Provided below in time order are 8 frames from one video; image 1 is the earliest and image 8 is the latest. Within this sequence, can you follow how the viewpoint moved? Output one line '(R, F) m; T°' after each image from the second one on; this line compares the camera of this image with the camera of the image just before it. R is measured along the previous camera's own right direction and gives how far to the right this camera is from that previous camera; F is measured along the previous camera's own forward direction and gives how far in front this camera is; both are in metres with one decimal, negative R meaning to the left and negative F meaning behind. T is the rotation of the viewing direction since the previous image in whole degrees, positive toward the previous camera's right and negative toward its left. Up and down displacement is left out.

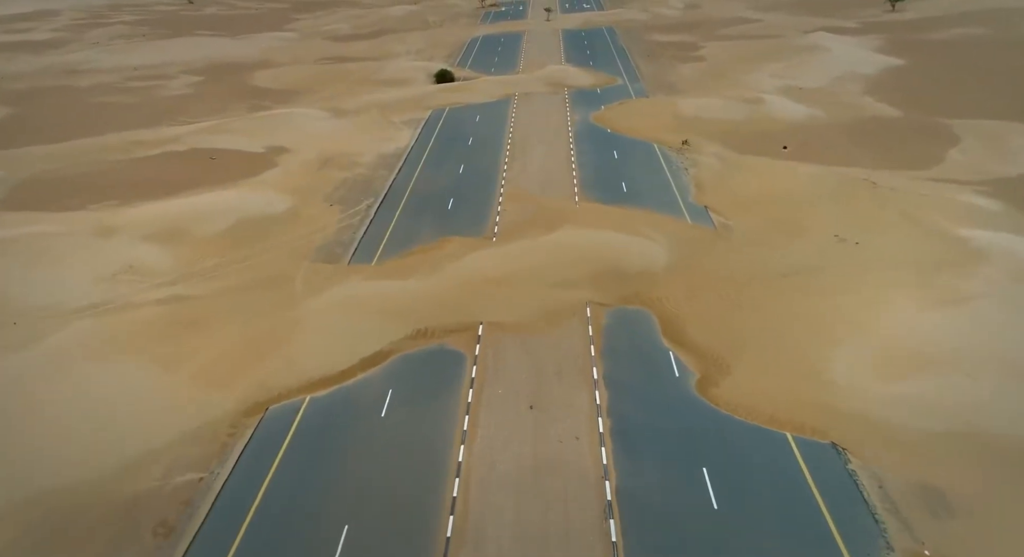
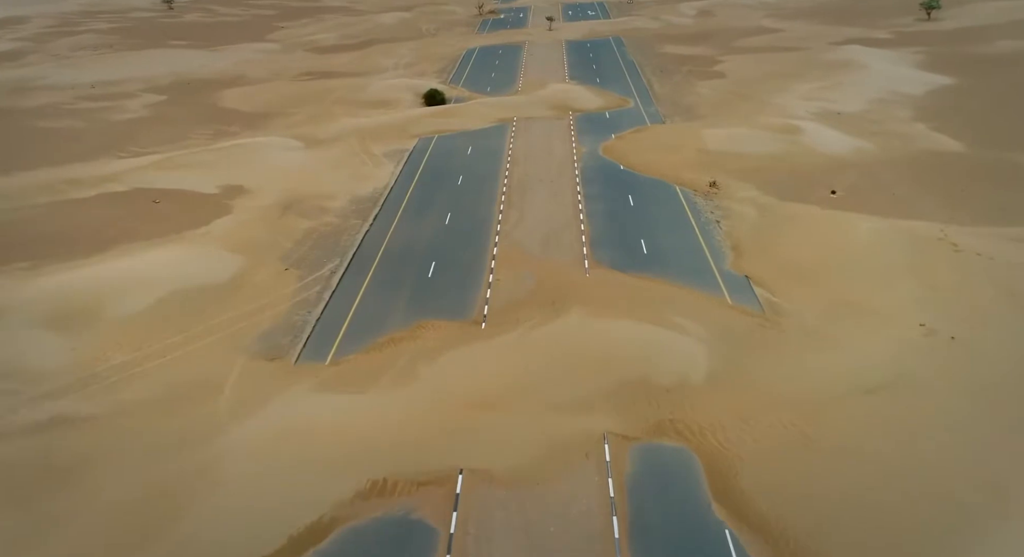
(+0.3, +6.3) m; 0°
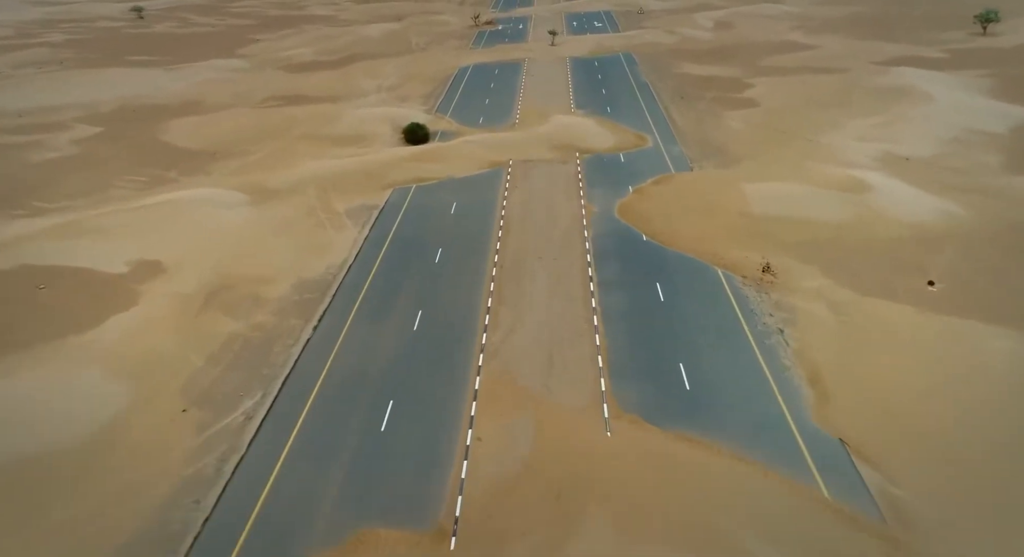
(+0.4, +8.2) m; 0°
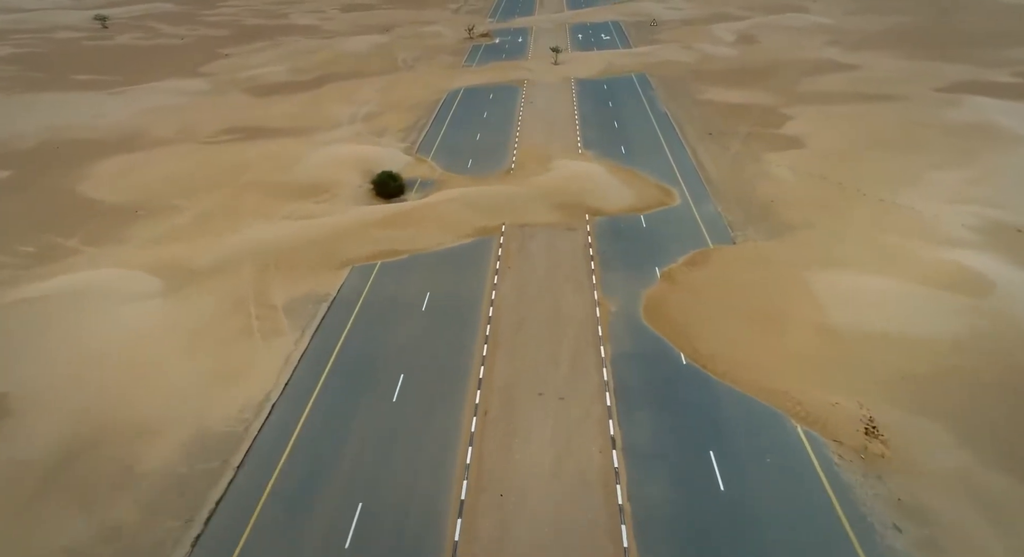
(+0.4, +8.4) m; 0°
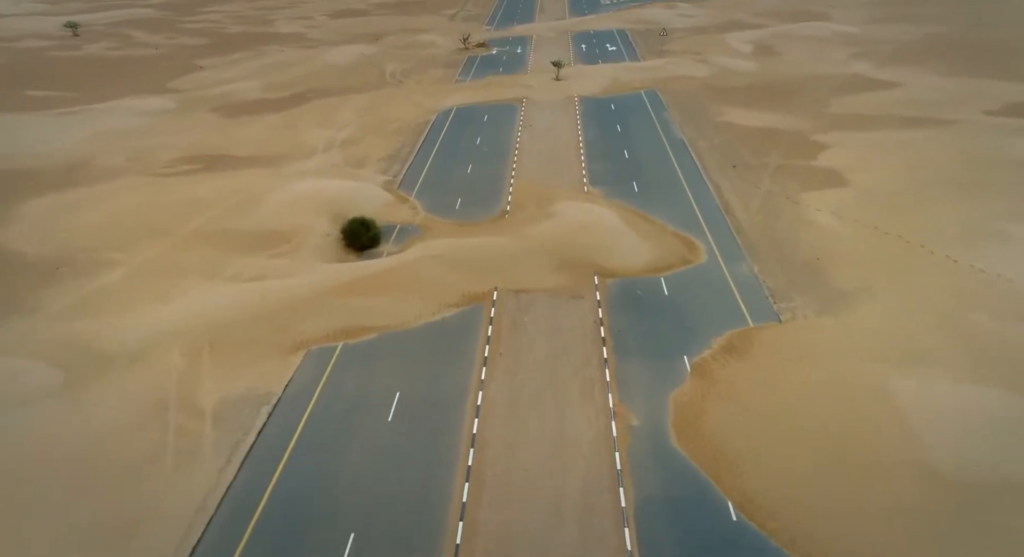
(+0.3, +5.6) m; 0°
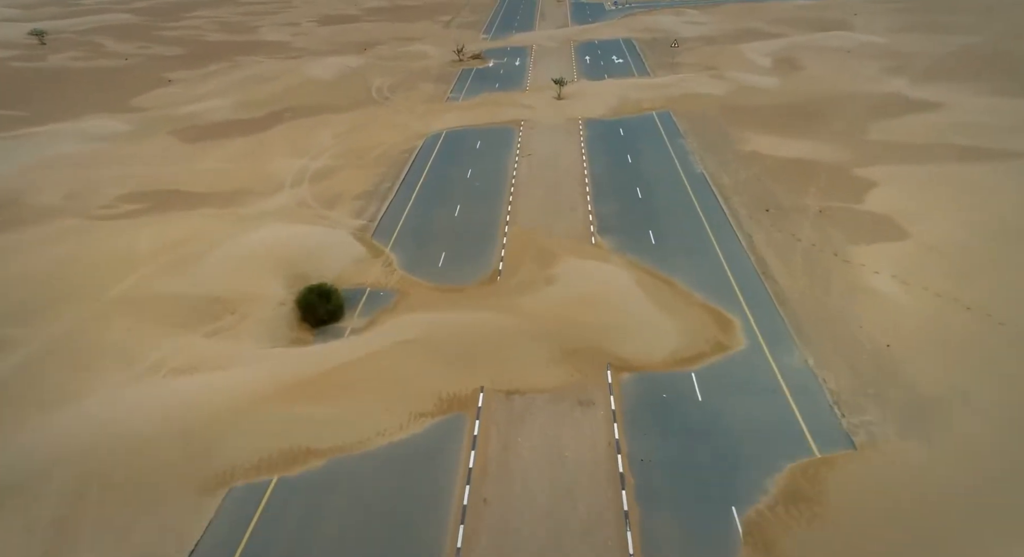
(+0.3, +5.6) m; 0°
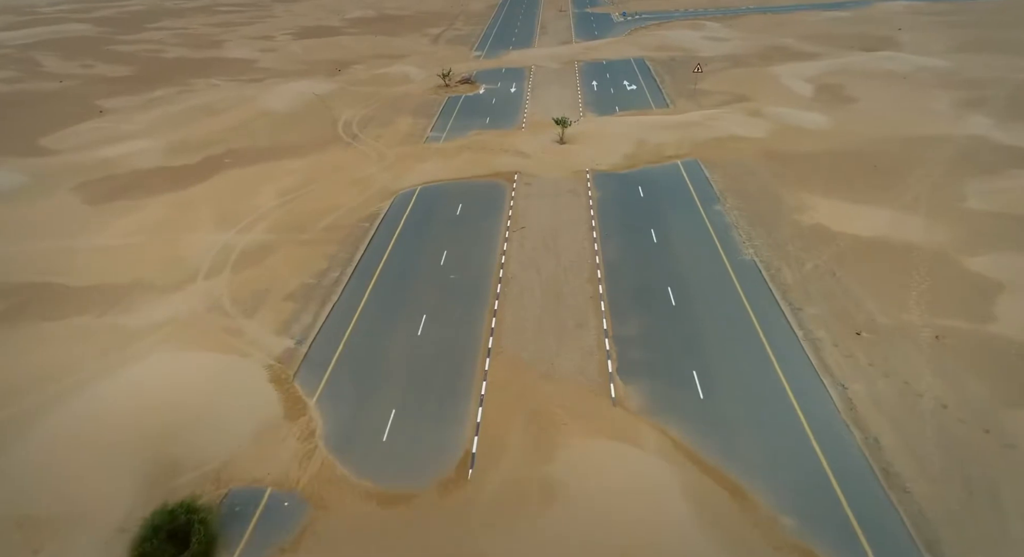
(+0.6, +9.6) m; 0°
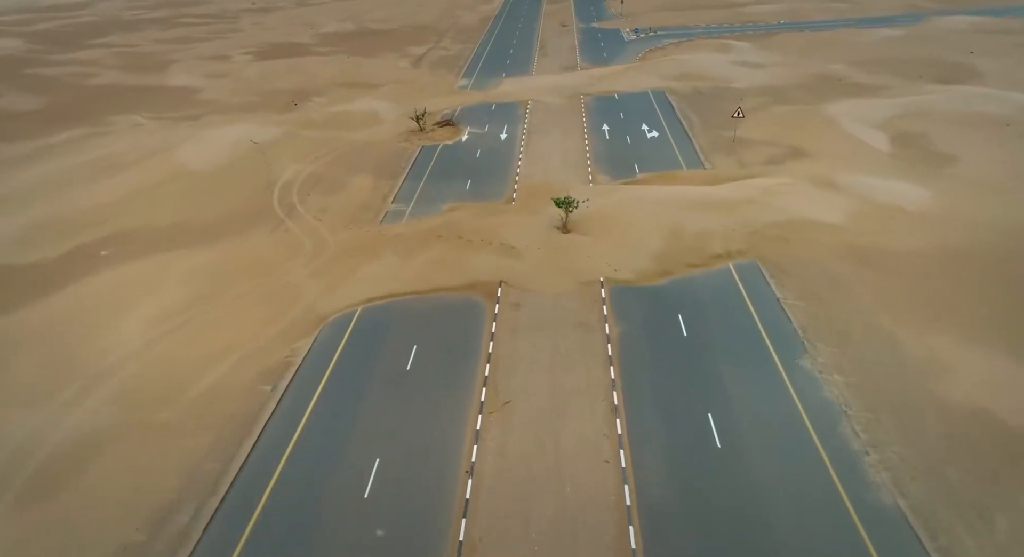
(+0.8, +11.7) m; 0°
